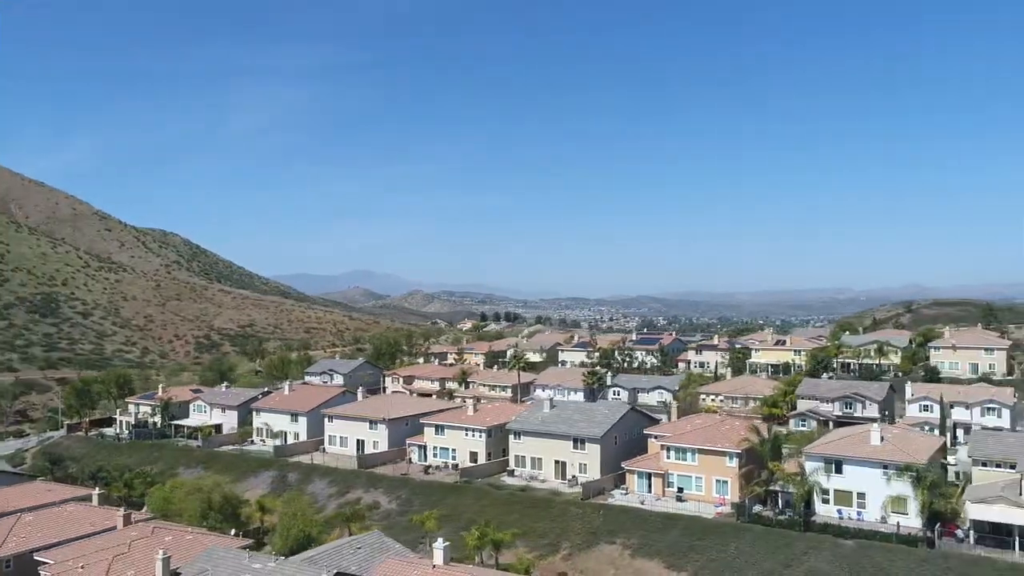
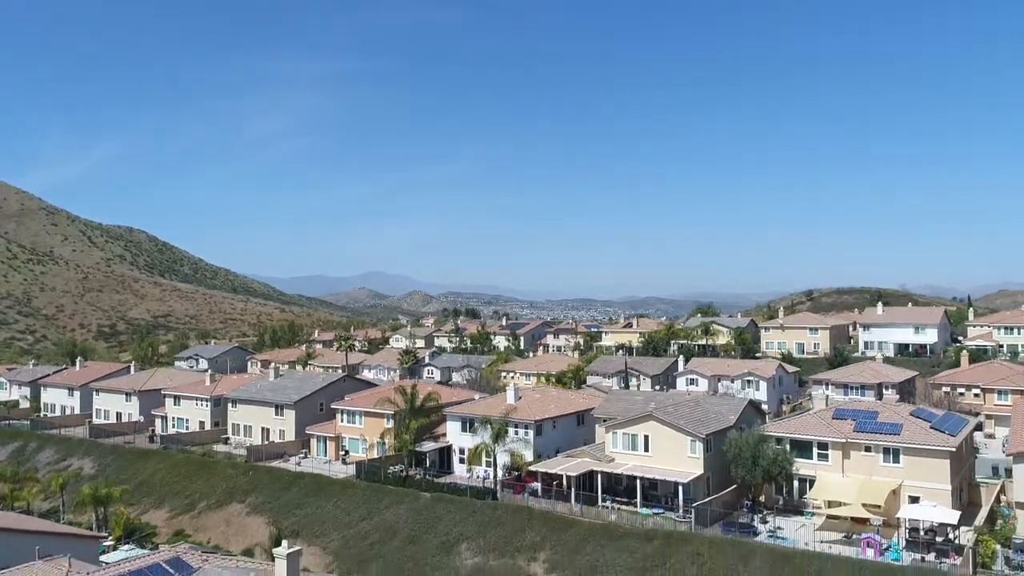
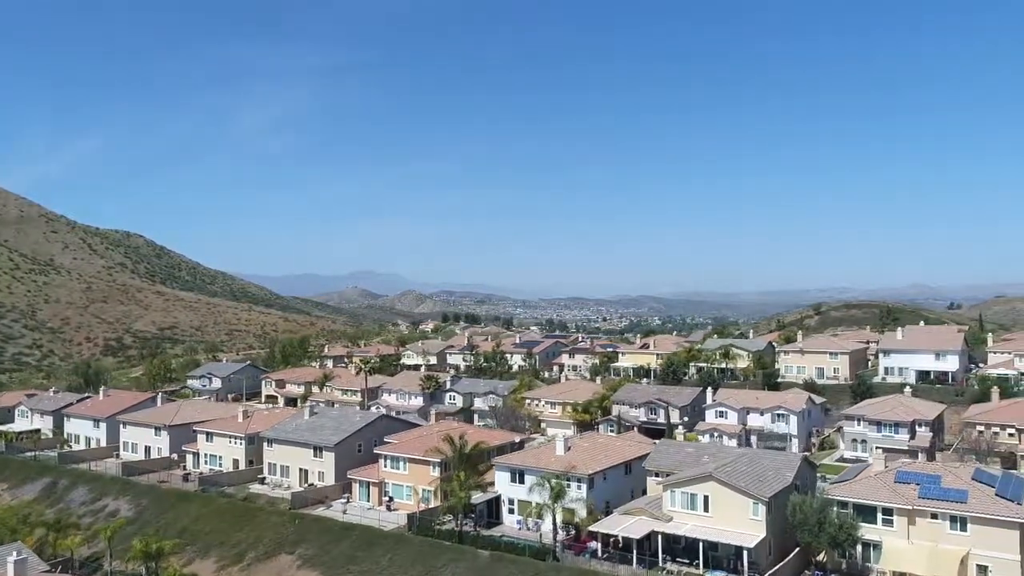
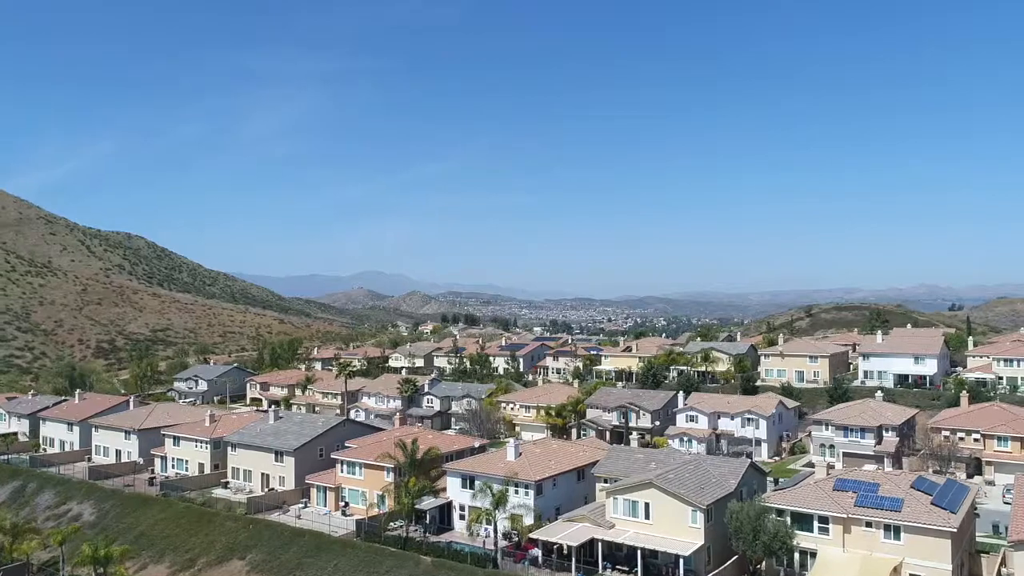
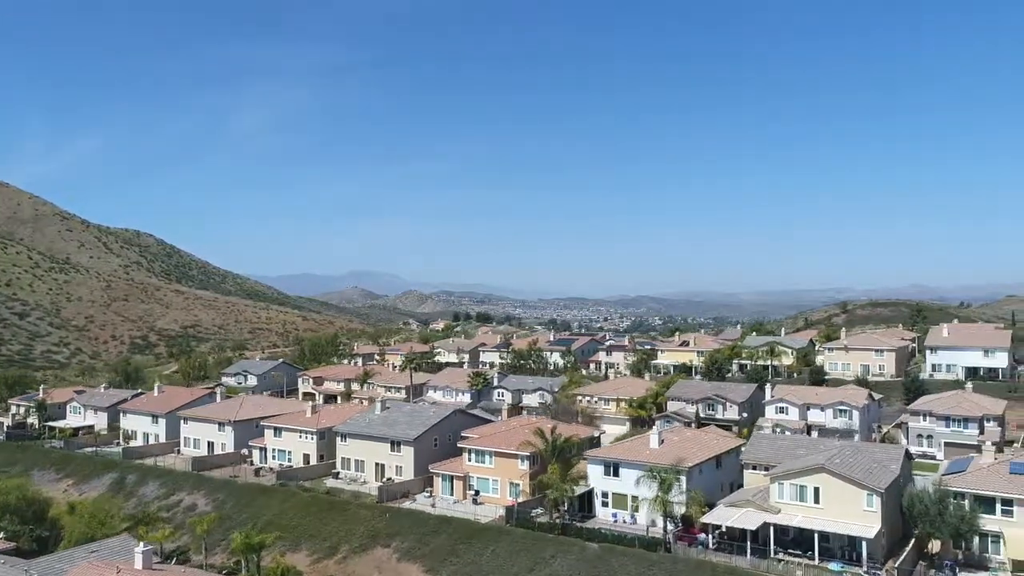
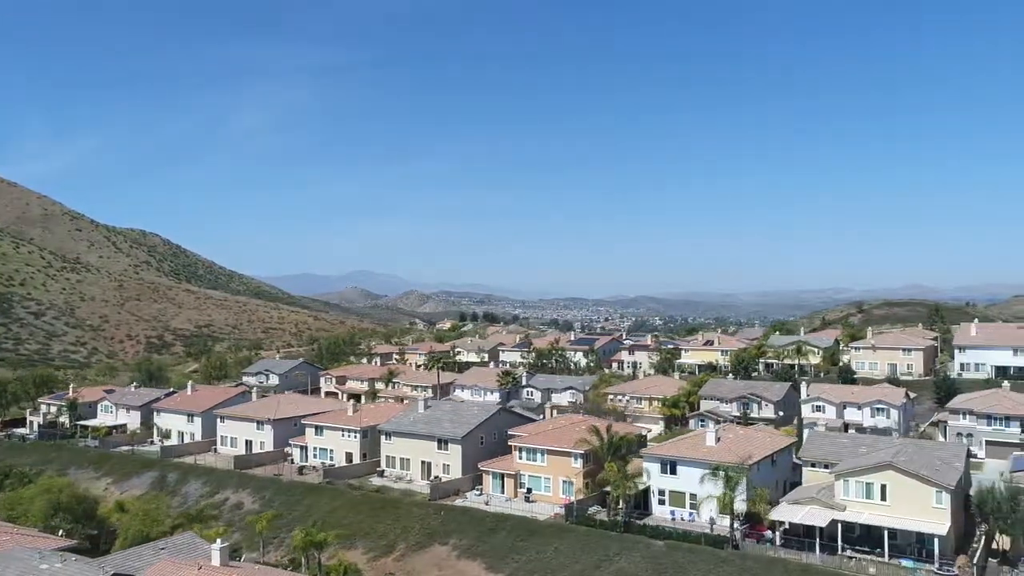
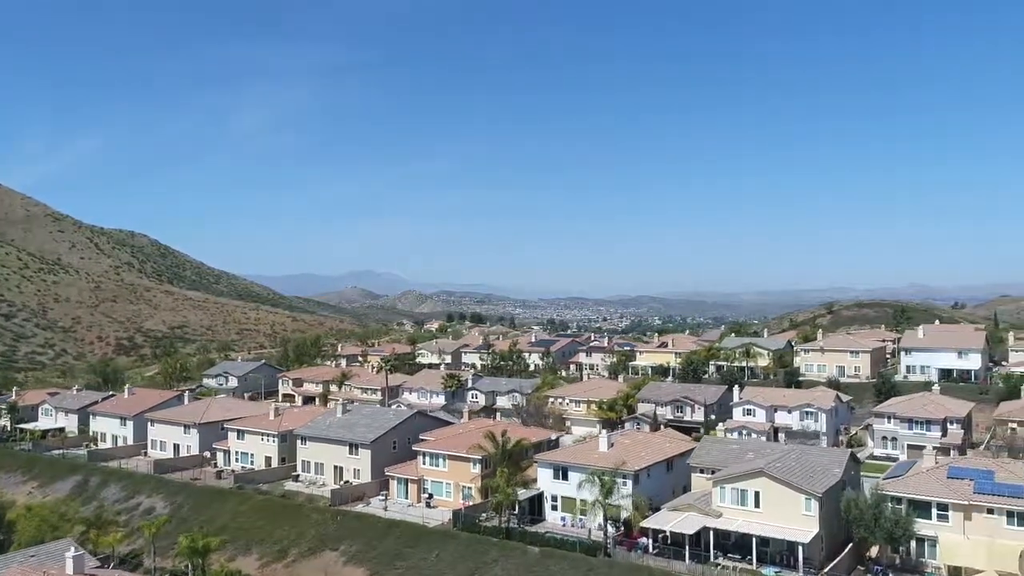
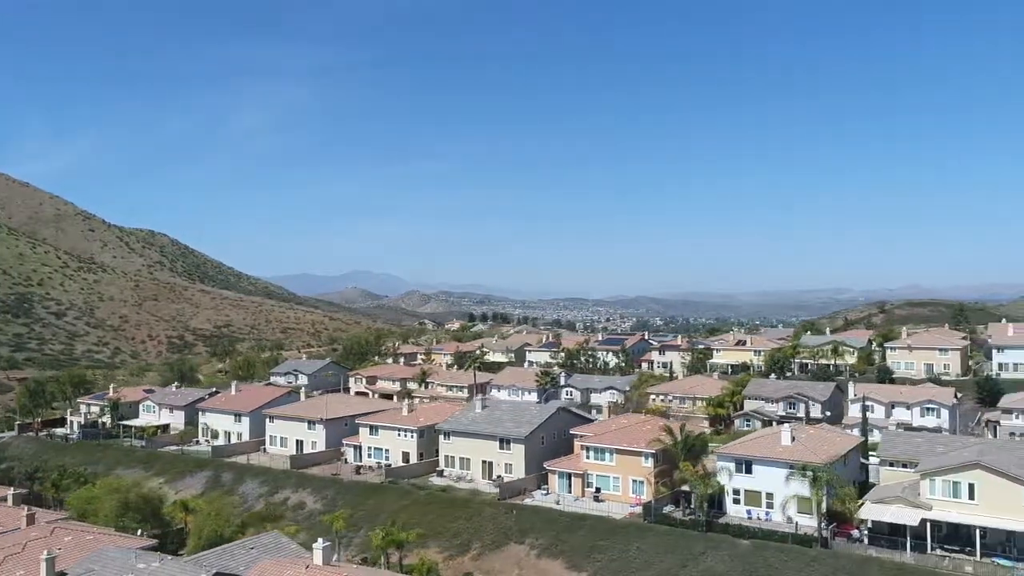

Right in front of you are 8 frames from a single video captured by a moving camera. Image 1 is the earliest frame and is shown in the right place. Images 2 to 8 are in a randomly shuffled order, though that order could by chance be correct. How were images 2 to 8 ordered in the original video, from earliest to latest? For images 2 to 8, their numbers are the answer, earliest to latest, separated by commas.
8, 6, 5, 7, 3, 4, 2
